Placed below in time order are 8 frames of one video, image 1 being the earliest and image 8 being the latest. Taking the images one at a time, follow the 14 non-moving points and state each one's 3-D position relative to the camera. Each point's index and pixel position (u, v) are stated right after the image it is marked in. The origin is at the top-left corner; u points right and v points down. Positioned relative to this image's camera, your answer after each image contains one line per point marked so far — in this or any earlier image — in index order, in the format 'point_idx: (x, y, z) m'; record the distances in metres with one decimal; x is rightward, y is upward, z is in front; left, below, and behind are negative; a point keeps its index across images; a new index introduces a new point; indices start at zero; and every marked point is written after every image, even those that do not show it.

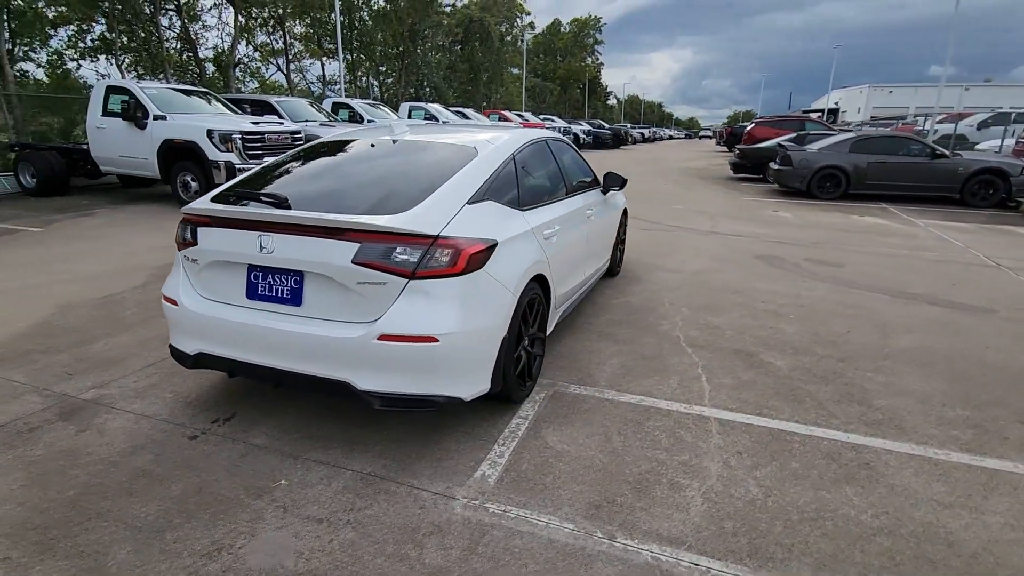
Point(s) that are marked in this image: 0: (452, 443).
0: (-0.4, -1.0, +3.3) m
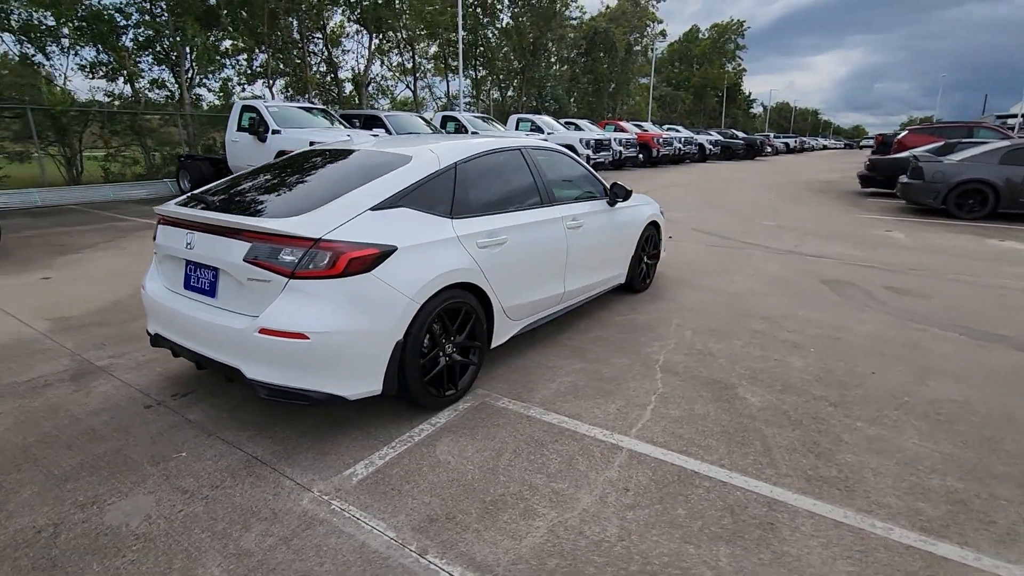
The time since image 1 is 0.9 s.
0: (-1.1, -1.0, +3.5) m
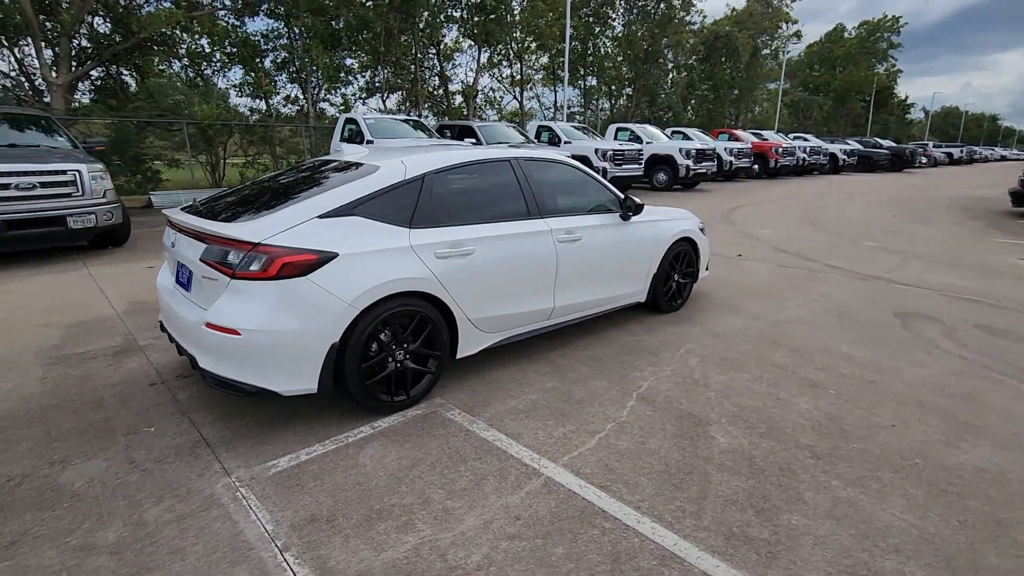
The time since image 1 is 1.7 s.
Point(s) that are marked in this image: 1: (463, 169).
0: (-1.5, -1.0, +3.7) m
1: (-0.4, +1.0, +4.4) m
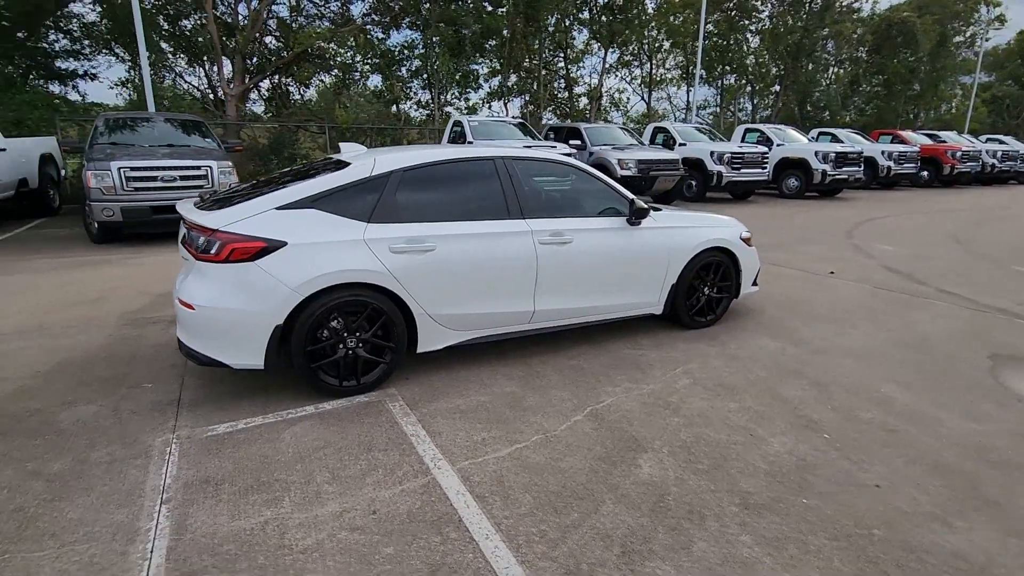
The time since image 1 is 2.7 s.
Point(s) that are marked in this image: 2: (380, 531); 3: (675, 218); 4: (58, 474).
0: (-2.0, -0.9, +4.1) m
1: (-0.6, +1.0, +4.5) m
2: (-0.7, -1.2, +2.7) m
3: (+1.7, +0.7, +5.5) m
4: (-2.7, -1.1, +3.2) m
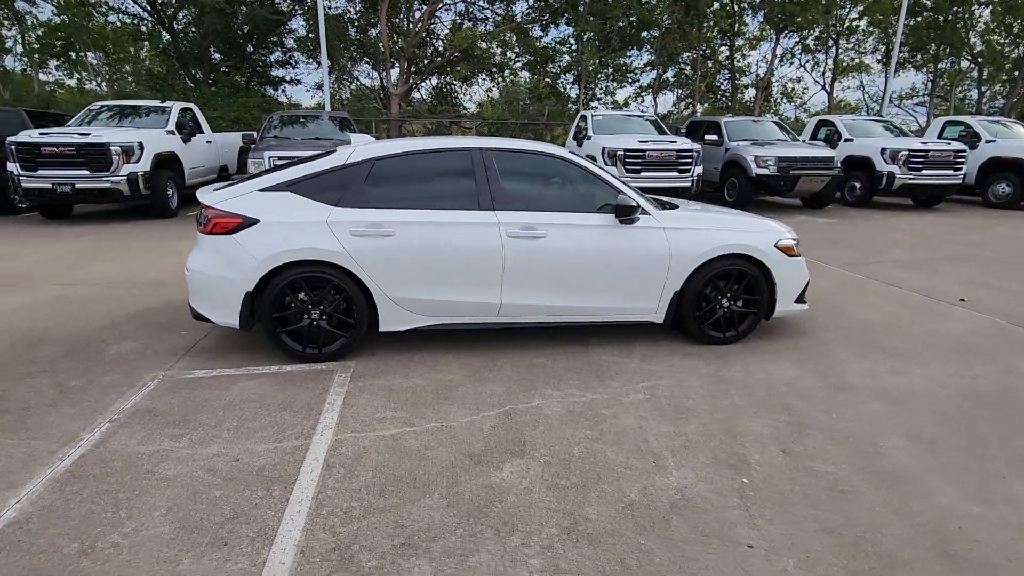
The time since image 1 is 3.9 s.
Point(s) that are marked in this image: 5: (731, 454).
0: (-2.5, -0.6, +4.7) m
1: (-0.9, +1.1, +4.7) m
2: (-1.6, -1.1, +3.1) m
3: (+1.6, +0.6, +4.9) m
4: (-3.4, -0.8, +4.2) m
5: (+1.4, -1.0, +3.4) m
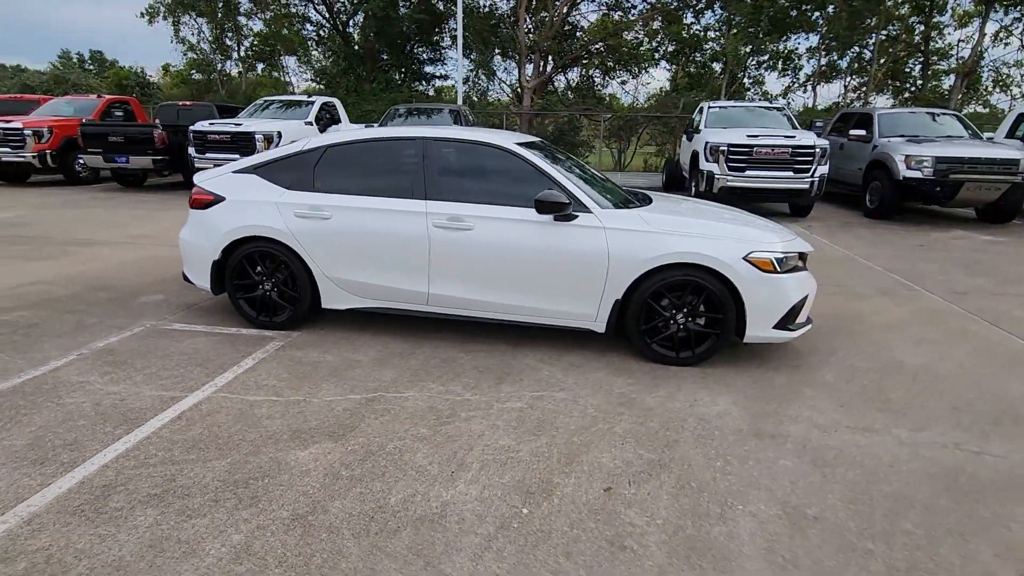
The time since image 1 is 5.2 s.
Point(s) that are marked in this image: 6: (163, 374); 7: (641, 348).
0: (-3.0, -0.3, +5.4) m
1: (-1.3, +1.3, +4.9) m
2: (-2.8, -0.8, +3.6) m
3: (+1.0, +0.6, +4.4) m
4: (-4.1, -0.4, +5.2) m
5: (+0.2, -1.1, +3.0) m
6: (-2.7, -0.7, +4.2) m
7: (+1.1, -0.5, +4.5) m
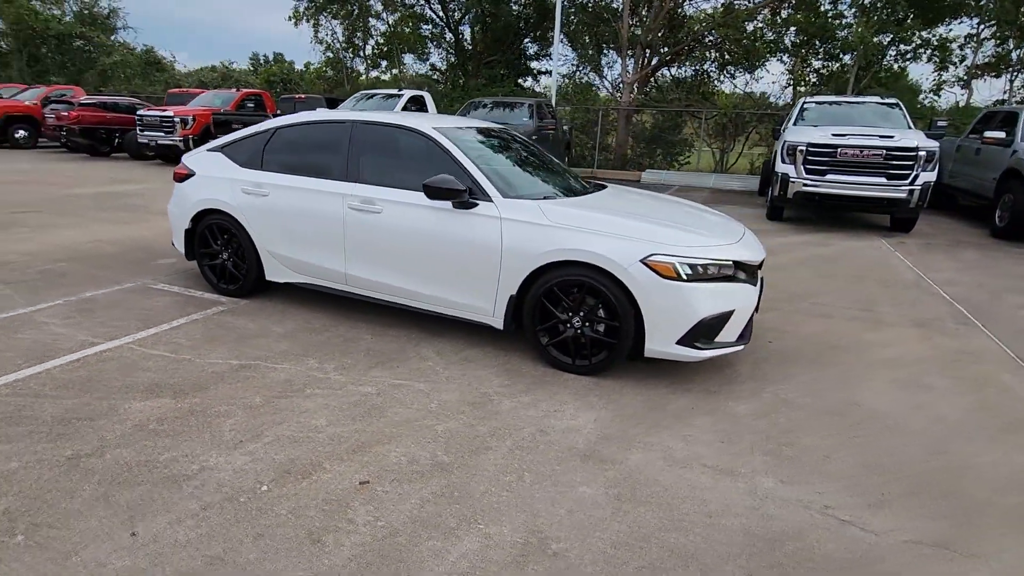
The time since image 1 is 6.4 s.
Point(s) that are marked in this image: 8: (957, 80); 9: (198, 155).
0: (-3.6, +0.1, +6.1) m
1: (-1.9, +1.5, +5.1) m
2: (-3.8, -0.5, +4.2) m
3: (+0.2, +0.6, +4.1) m
4: (-4.7, +0.1, +6.0) m
5: (-1.1, -1.0, +3.0) m
6: (-3.6, -0.3, +4.8) m
7: (+0.2, -0.5, +4.2) m
8: (+15.3, +7.3, +18.5) m
9: (-3.2, +1.4, +5.6) m
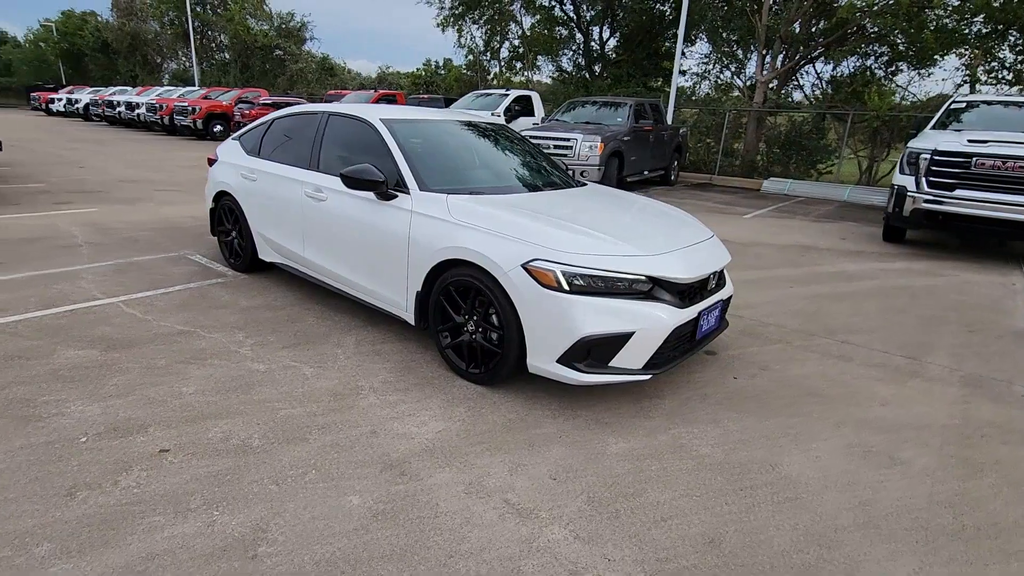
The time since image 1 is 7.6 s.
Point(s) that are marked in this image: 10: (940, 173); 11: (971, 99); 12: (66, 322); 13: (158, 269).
0: (-3.6, +0.4, +6.8) m
1: (-2.1, +1.7, +5.4) m
2: (-4.3, -0.1, +5.1) m
3: (-0.5, +0.6, +3.9) m
4: (-4.7, +0.5, +7.1) m
5: (-2.1, -0.8, +3.2) m
6: (-4.0, 0.0, +5.5) m
7: (-0.5, -0.5, +4.0) m
8: (+18.4, +5.6, +13.8) m
9: (-3.3, +1.7, +6.3) m
10: (+6.7, +1.8, +8.4) m
11: (+8.9, +3.7, +10.4) m
12: (-3.7, -0.3, +4.5) m
13: (-4.0, +0.2, +6.1) m
